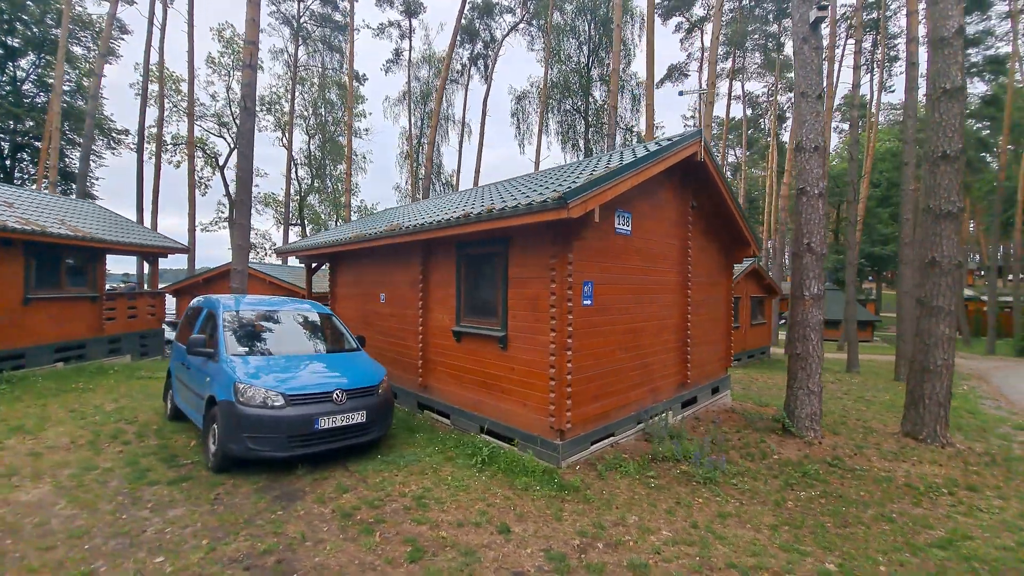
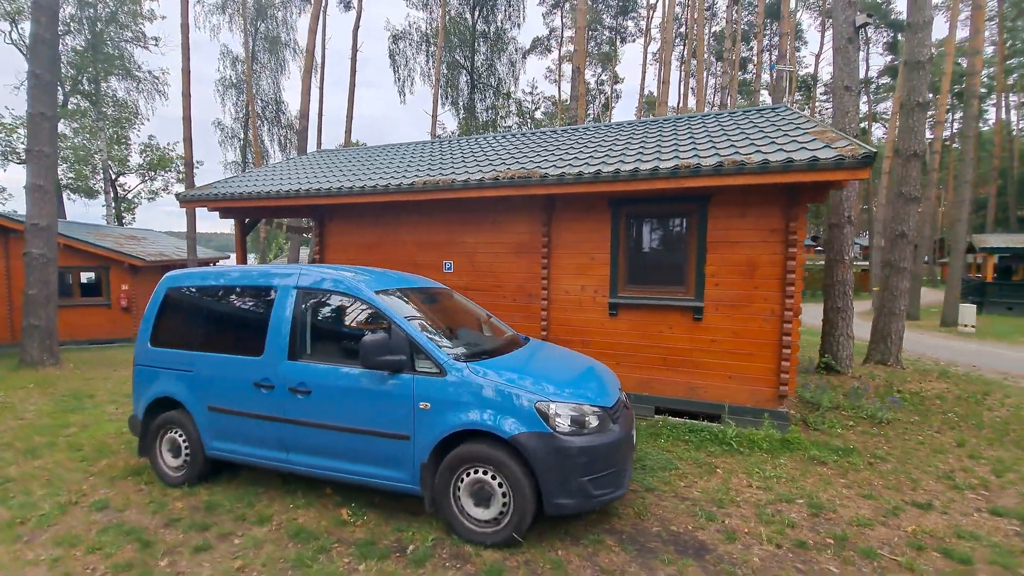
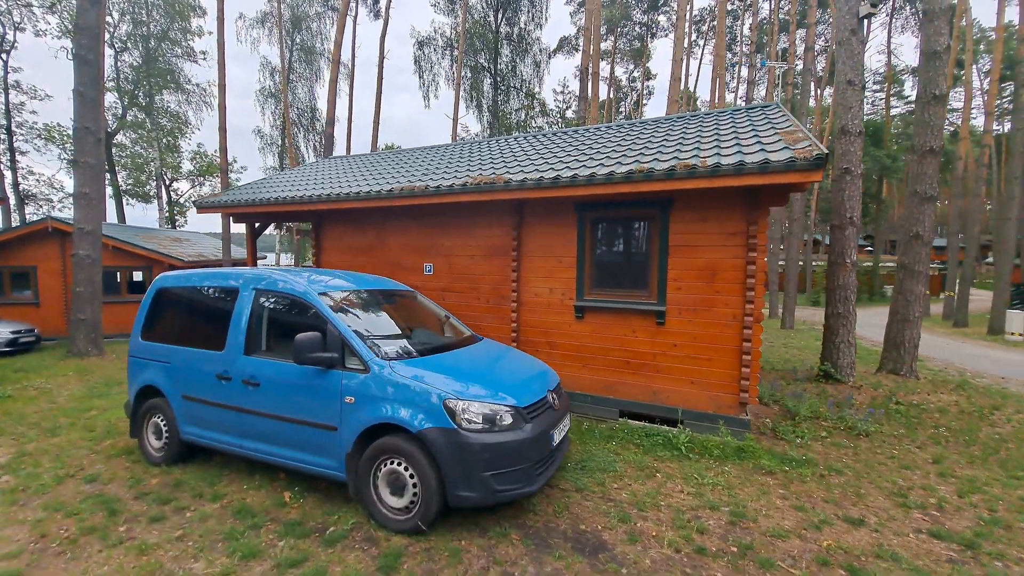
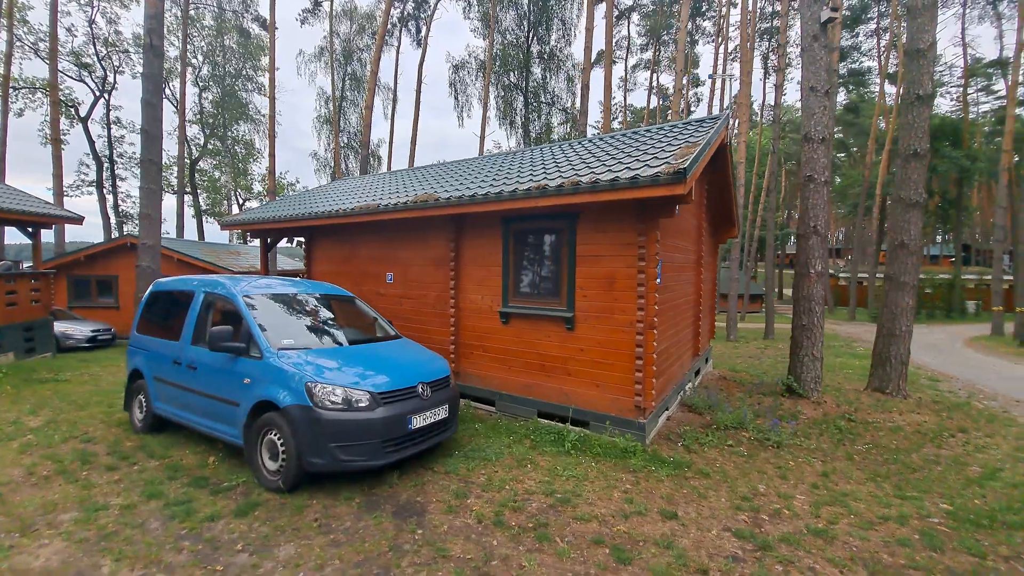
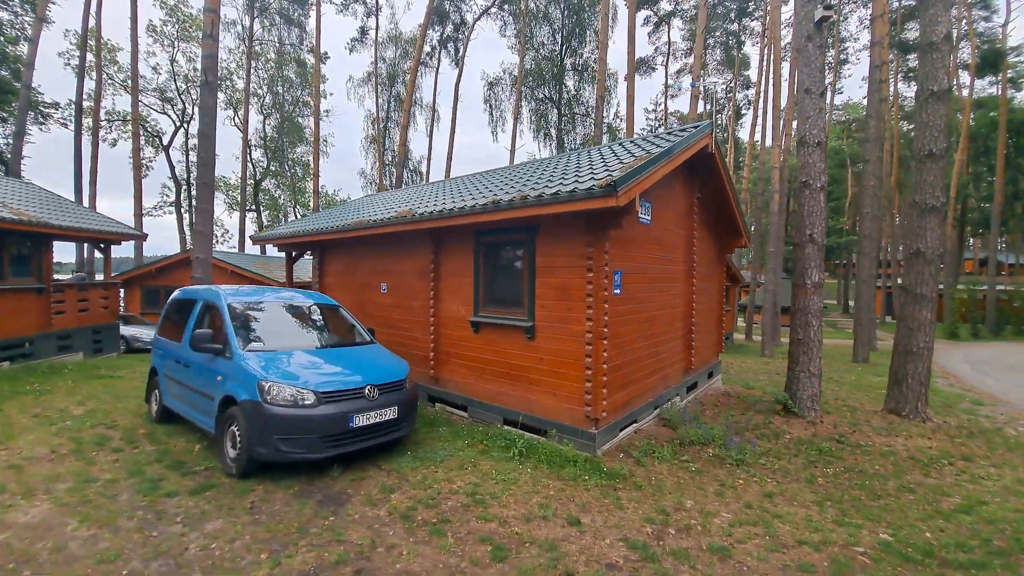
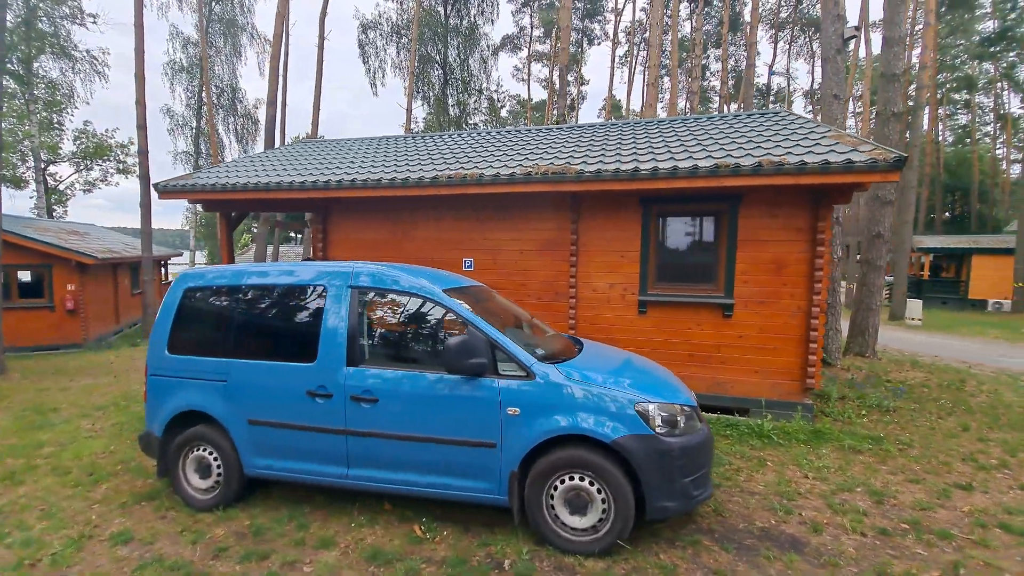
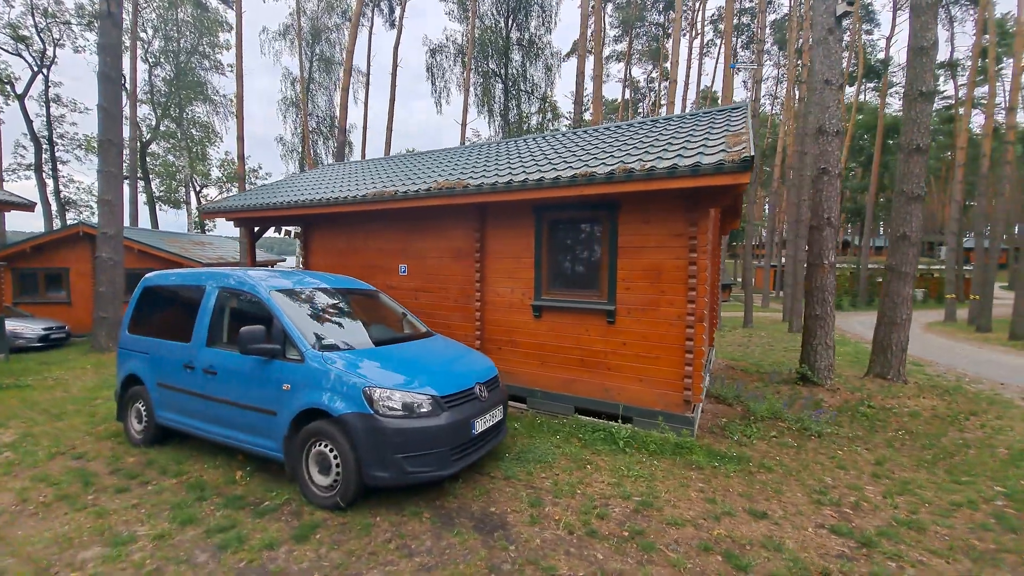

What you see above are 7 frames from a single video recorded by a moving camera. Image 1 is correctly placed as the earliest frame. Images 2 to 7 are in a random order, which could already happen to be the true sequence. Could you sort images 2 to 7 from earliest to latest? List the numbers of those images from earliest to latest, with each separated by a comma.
5, 4, 7, 3, 2, 6
